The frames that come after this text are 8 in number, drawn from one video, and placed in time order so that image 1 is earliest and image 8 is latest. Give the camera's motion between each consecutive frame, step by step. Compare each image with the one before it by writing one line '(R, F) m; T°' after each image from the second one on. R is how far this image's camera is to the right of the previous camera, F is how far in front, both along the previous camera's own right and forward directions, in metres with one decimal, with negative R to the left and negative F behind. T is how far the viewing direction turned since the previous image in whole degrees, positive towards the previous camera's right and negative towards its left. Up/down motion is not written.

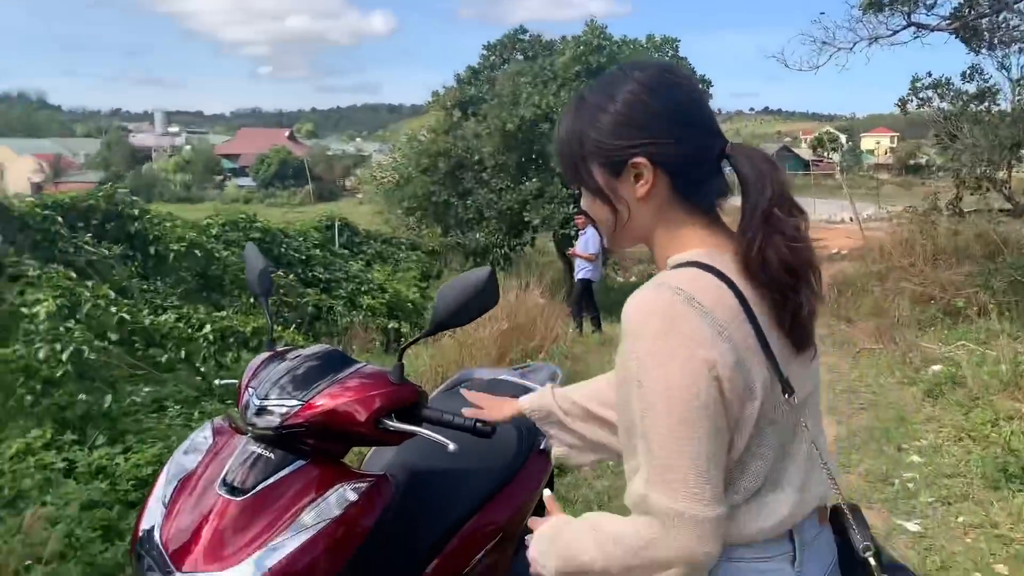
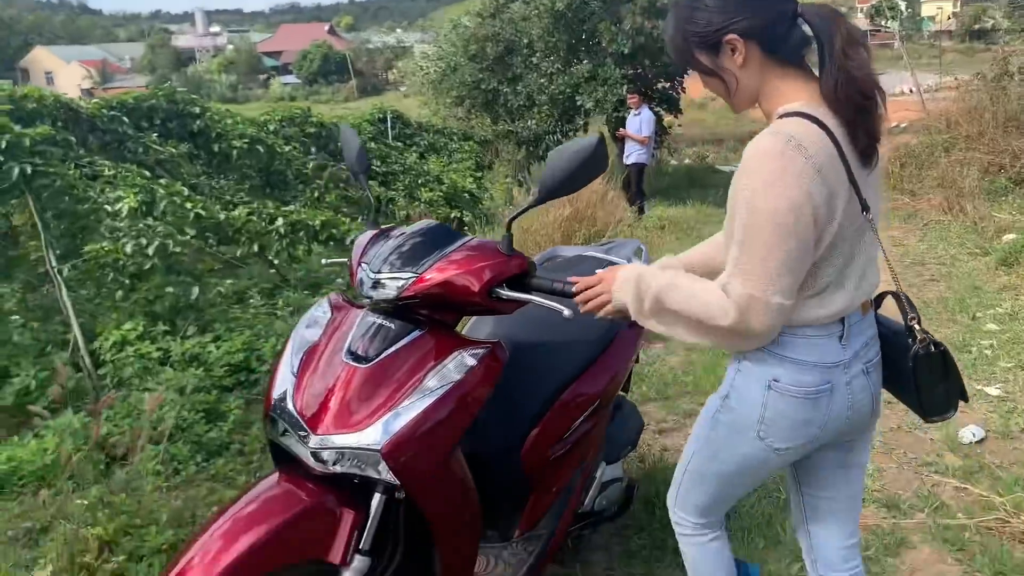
(-0.1, 0.0) m; -3°
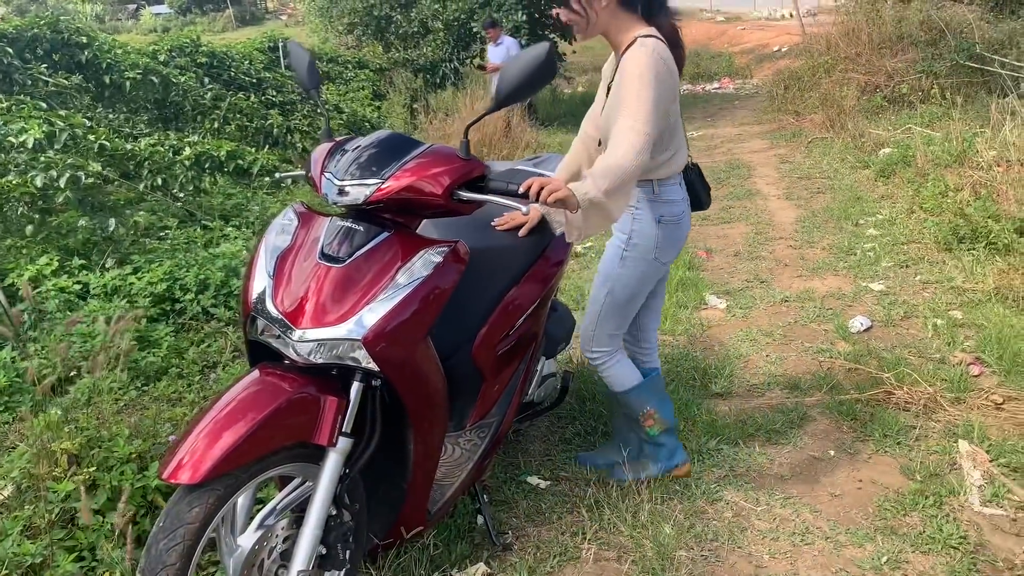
(-0.1, -0.1) m; +7°
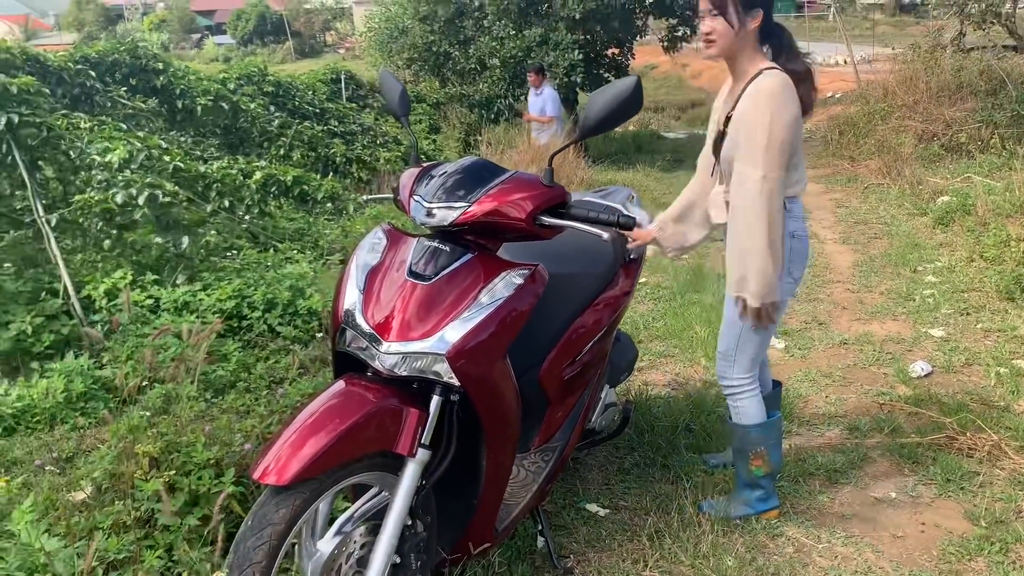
(-0.1, -0.1) m; -3°
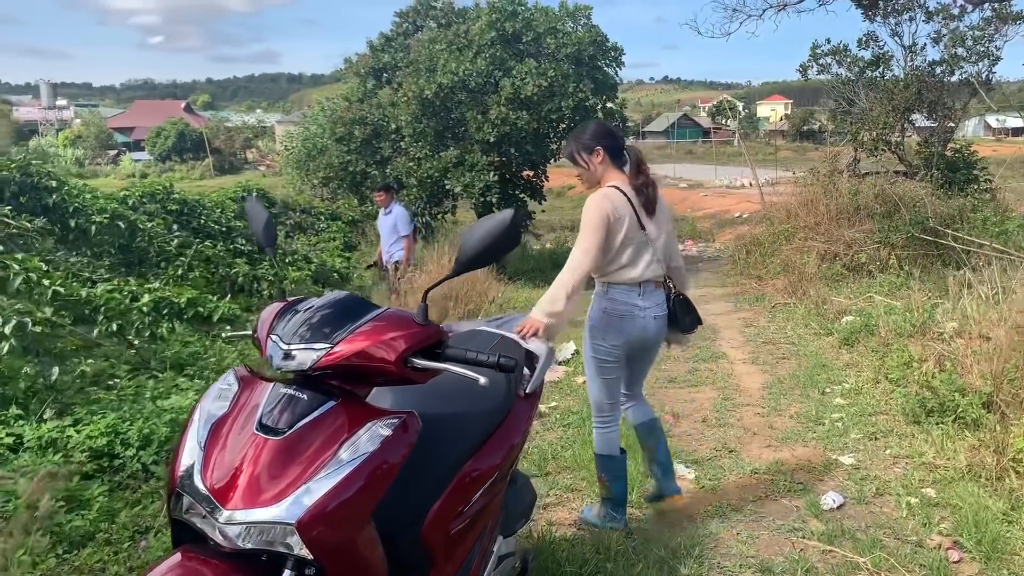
(+0.1, +0.2) m; +5°
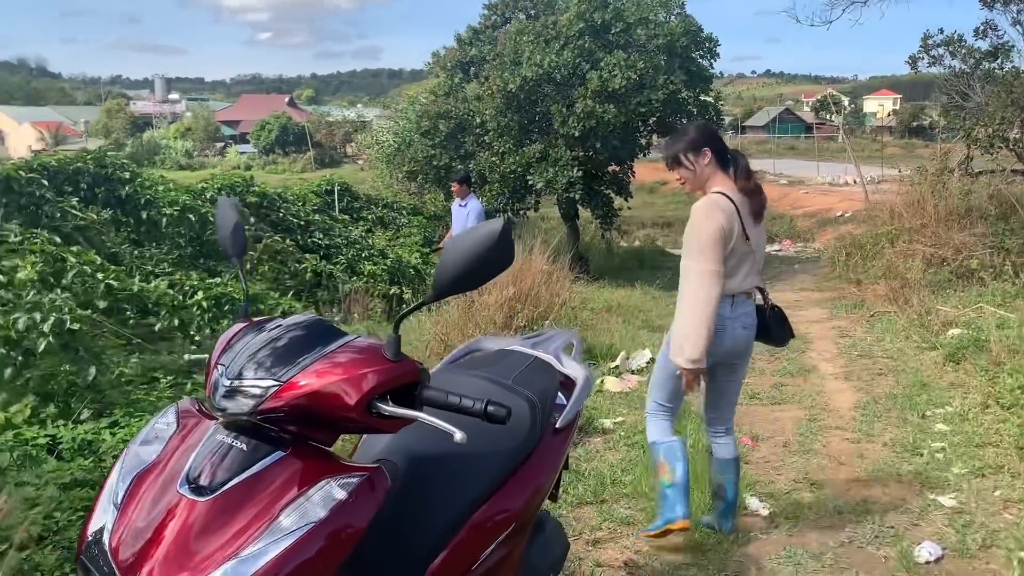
(+0.1, +0.3) m; -6°
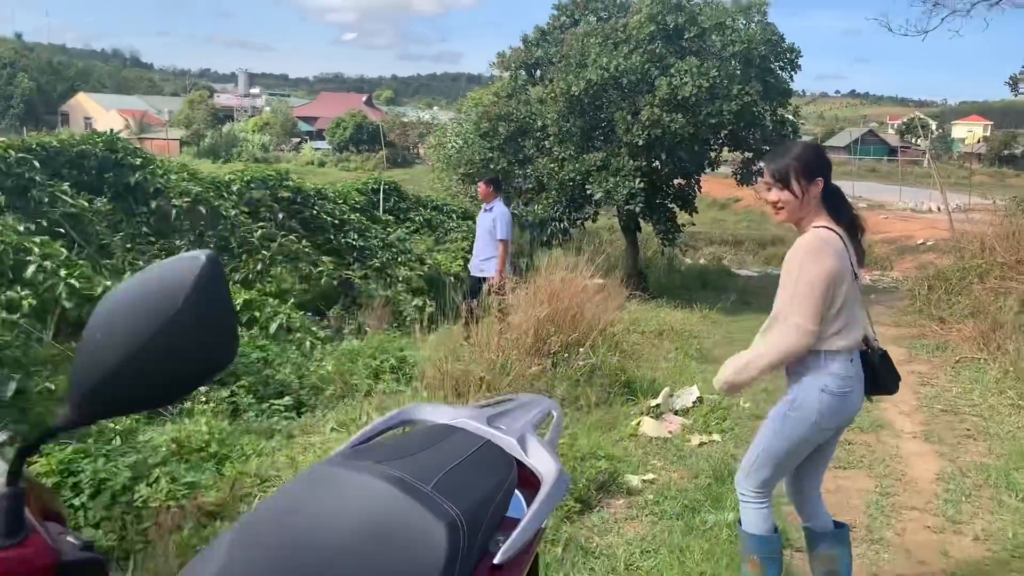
(+0.2, +0.7) m; -4°
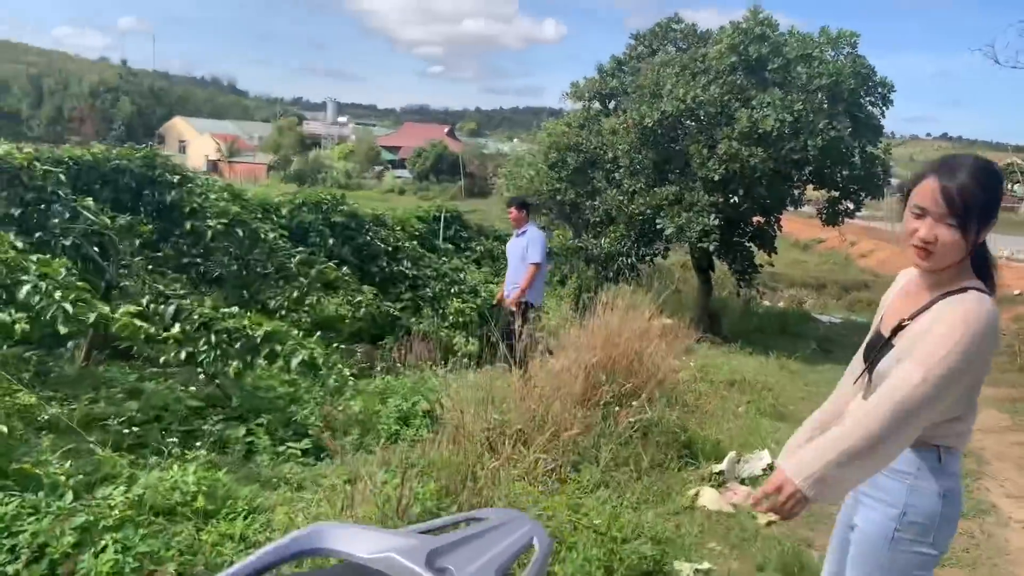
(+0.1, +0.5) m; -5°
